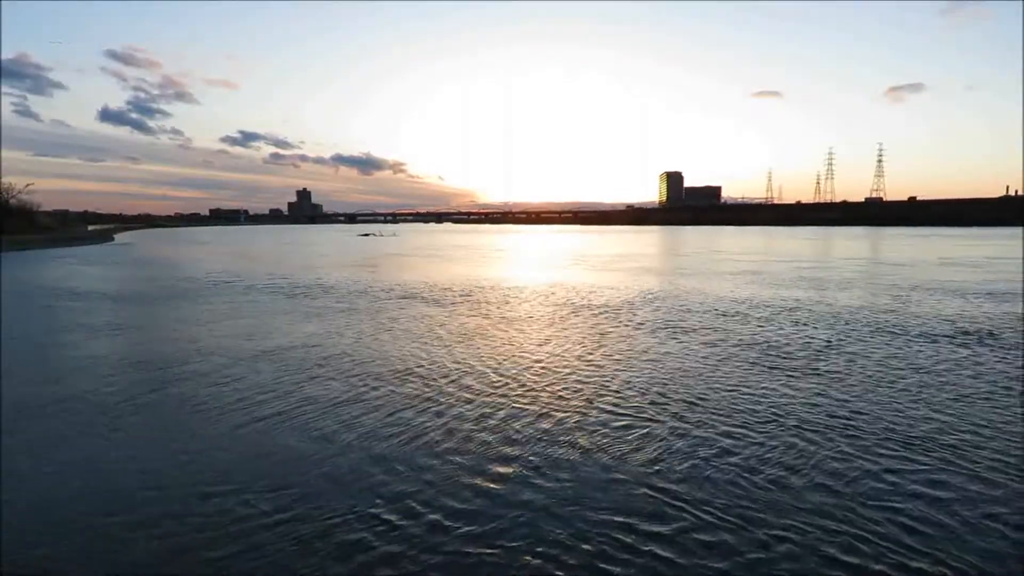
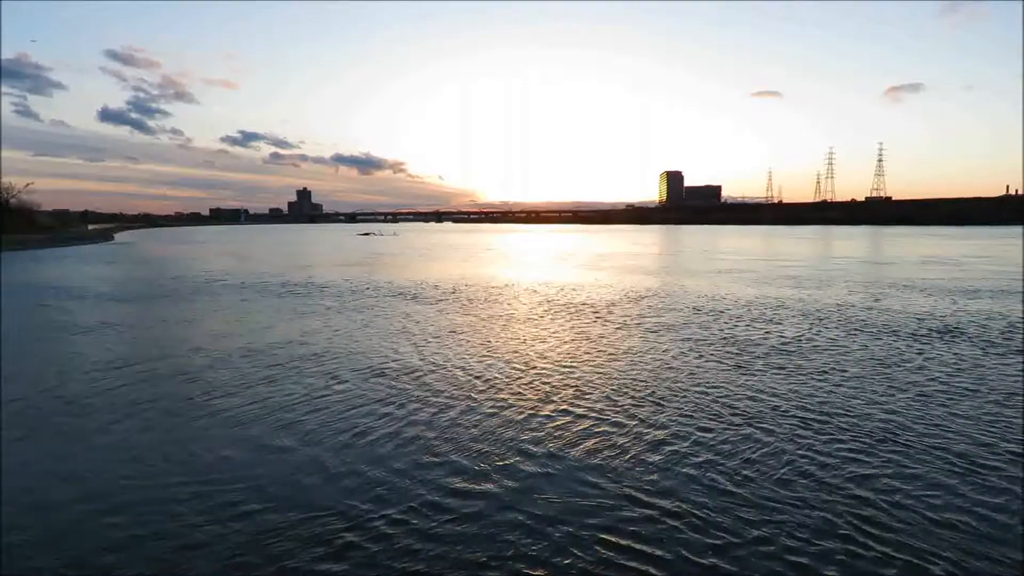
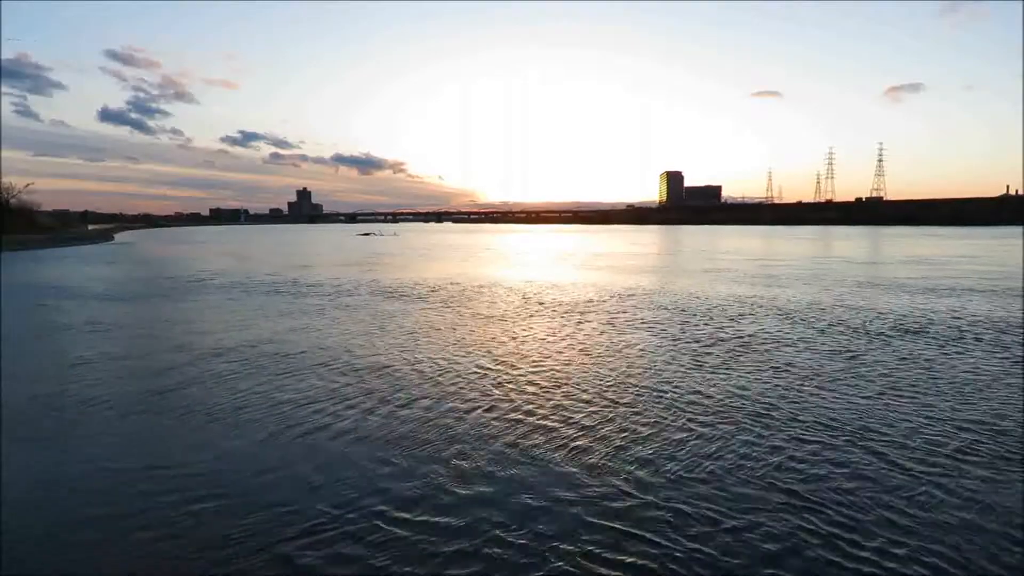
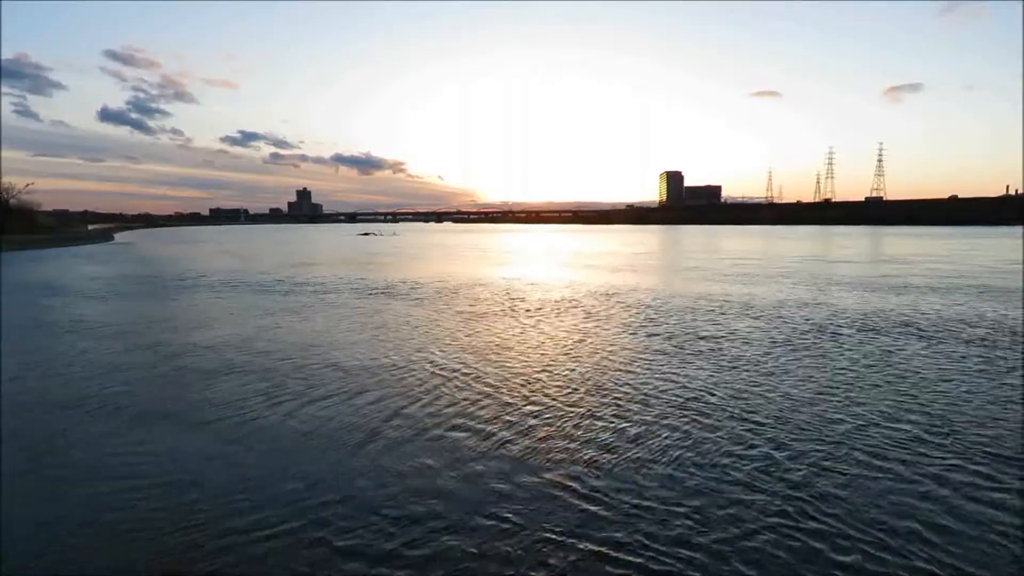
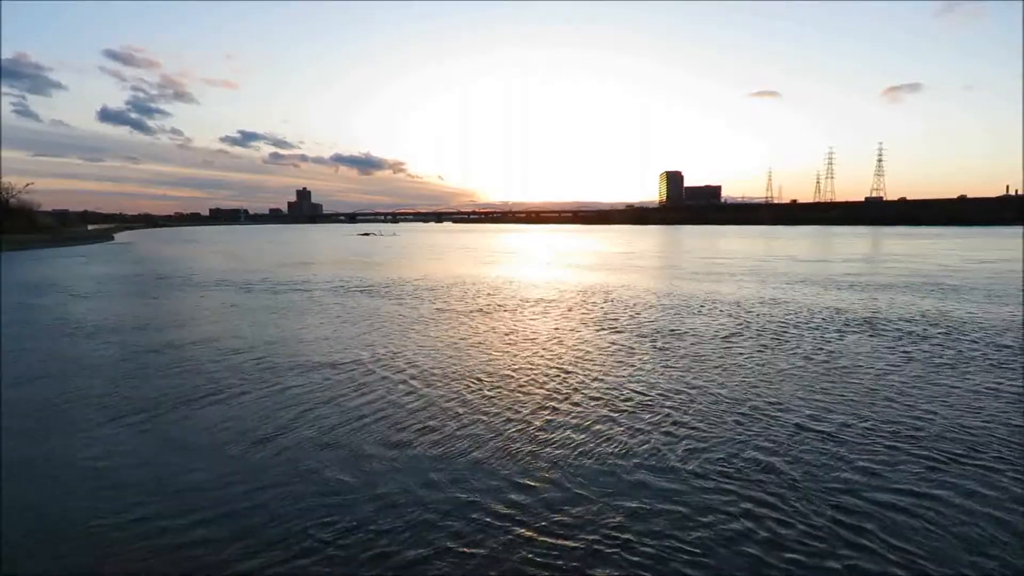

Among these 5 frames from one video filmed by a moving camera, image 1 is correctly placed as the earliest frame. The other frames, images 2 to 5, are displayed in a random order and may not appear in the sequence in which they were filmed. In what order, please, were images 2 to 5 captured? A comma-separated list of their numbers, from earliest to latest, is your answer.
2, 3, 4, 5
